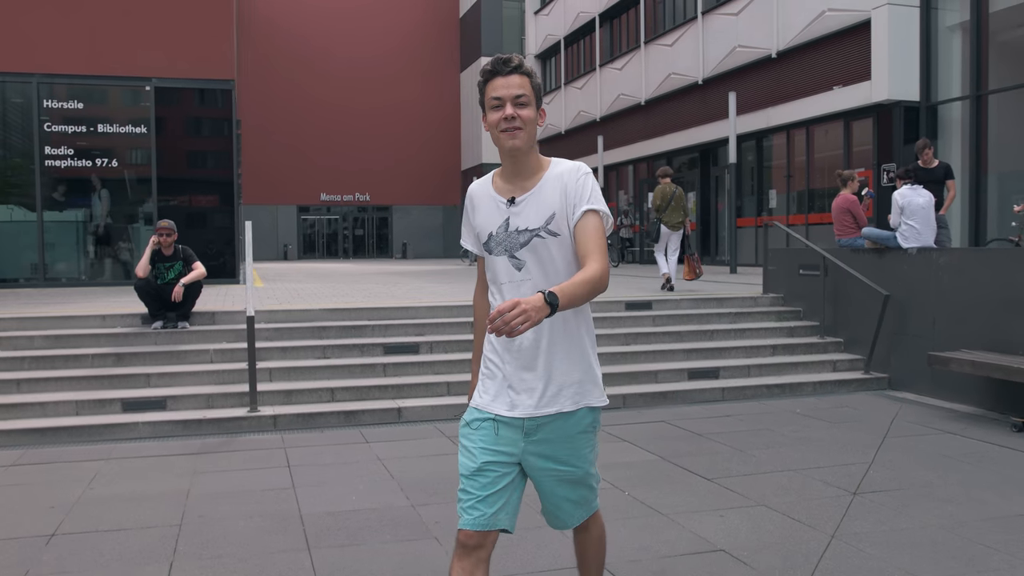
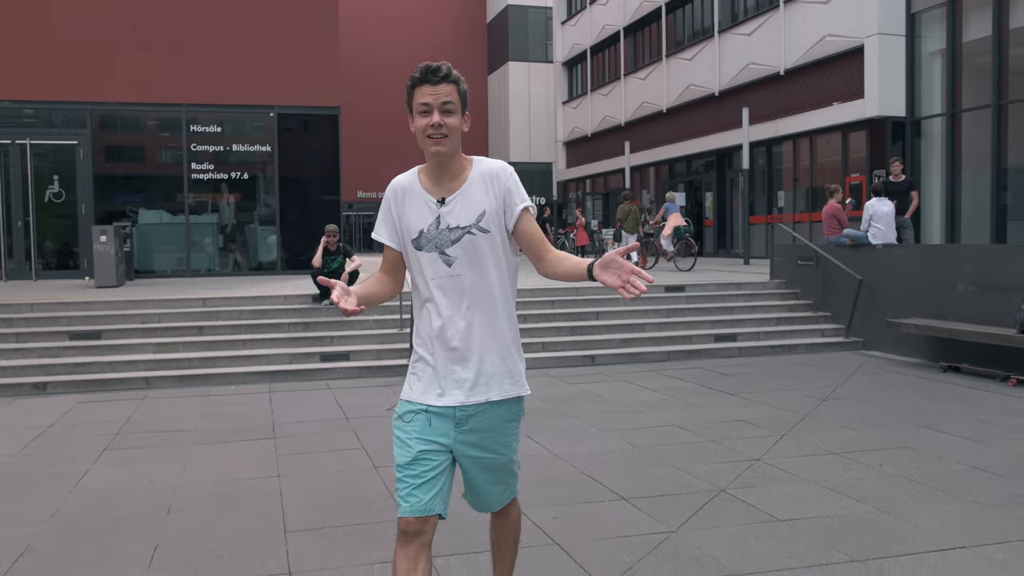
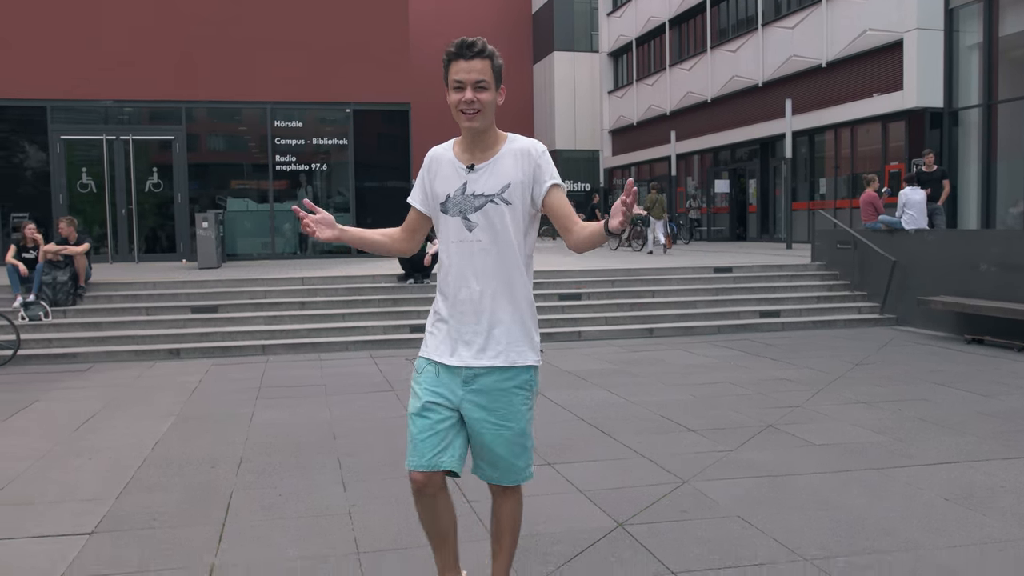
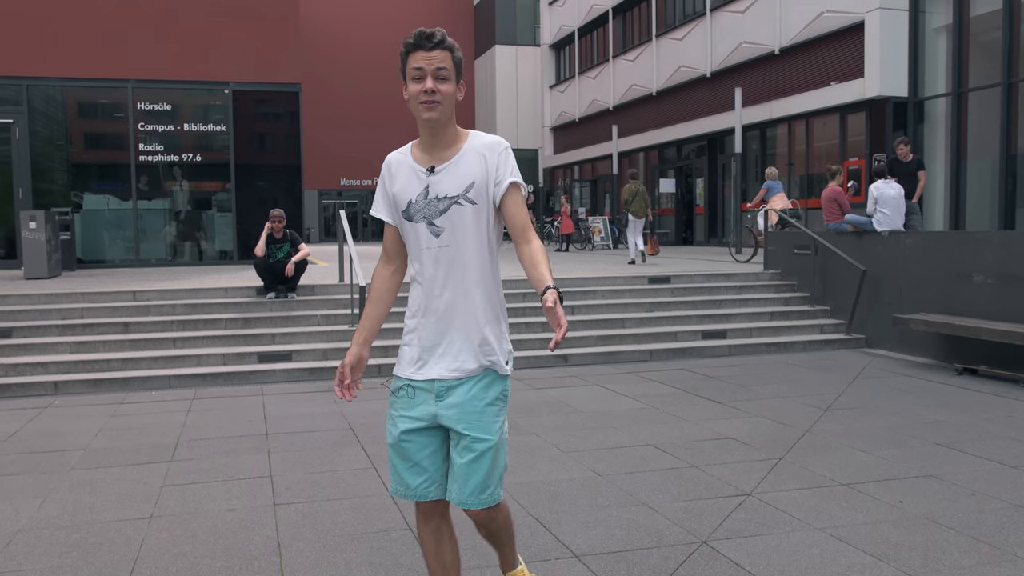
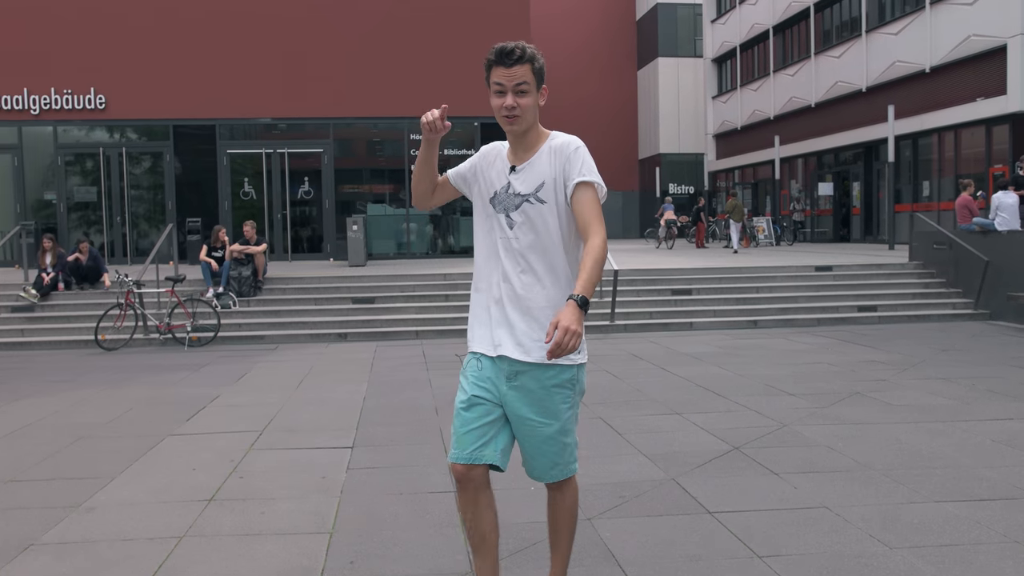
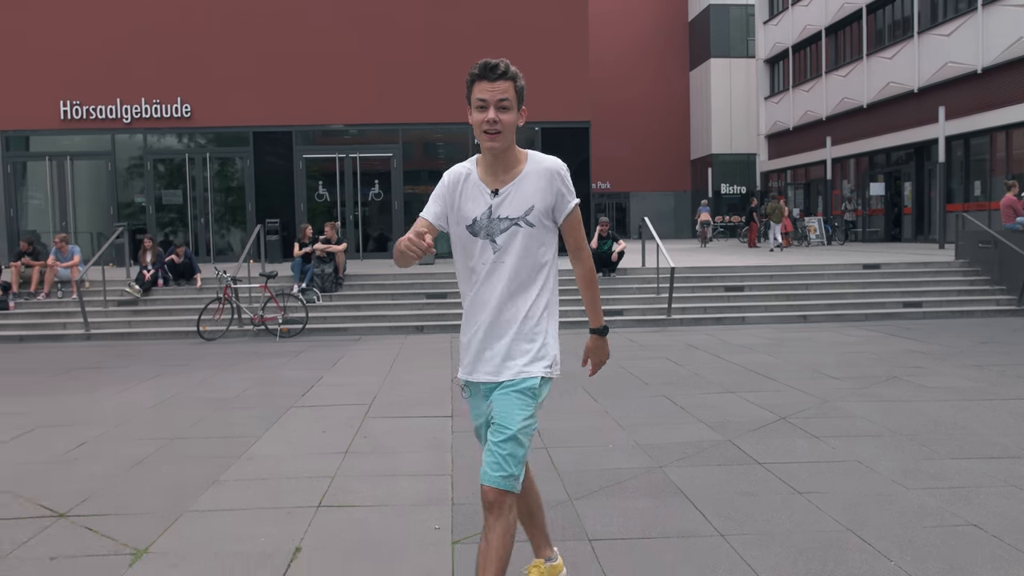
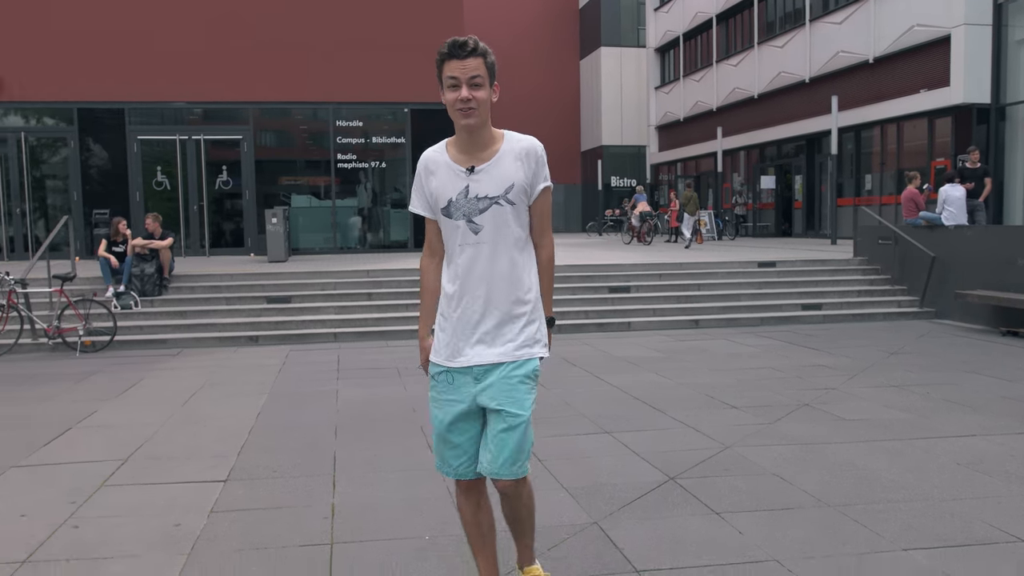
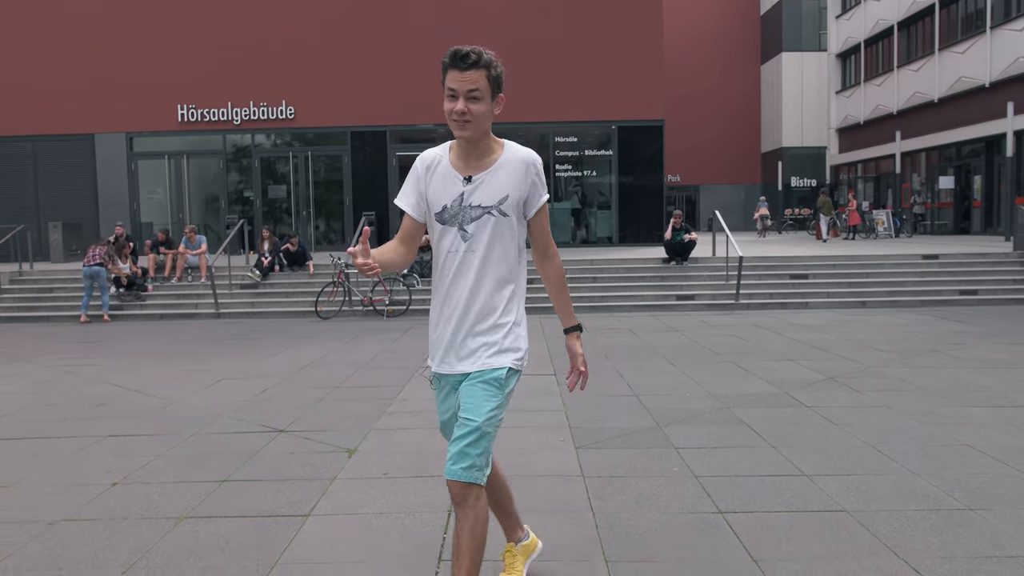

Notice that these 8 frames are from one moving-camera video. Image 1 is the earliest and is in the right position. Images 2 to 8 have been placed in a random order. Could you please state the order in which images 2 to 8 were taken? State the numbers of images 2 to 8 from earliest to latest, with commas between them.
4, 2, 3, 7, 5, 6, 8
